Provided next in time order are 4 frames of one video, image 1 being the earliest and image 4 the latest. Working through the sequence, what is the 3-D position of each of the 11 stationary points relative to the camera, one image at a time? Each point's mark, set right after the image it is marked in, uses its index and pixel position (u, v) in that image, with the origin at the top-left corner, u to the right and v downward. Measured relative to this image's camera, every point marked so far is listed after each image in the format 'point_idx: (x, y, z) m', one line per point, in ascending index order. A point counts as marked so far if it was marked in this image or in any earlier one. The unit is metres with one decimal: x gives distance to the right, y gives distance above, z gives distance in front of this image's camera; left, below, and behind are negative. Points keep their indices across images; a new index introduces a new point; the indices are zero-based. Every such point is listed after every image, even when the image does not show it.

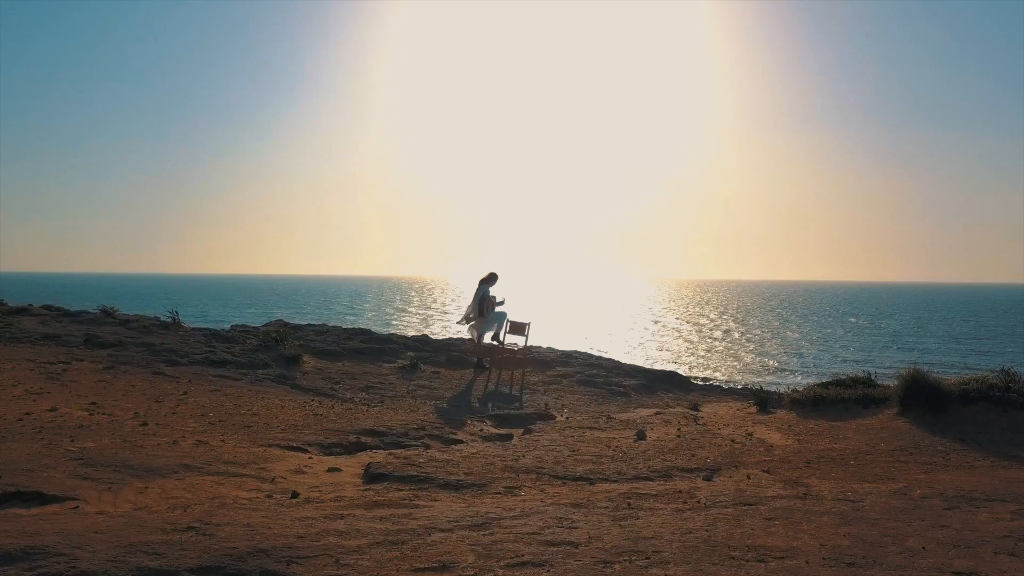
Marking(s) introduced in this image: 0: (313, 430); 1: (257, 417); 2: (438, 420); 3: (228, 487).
0: (-2.5, -1.8, +8.6) m
1: (-3.4, -1.7, +9.0) m
2: (-1.2, -2.1, +10.5) m
3: (-2.5, -1.7, +5.9) m
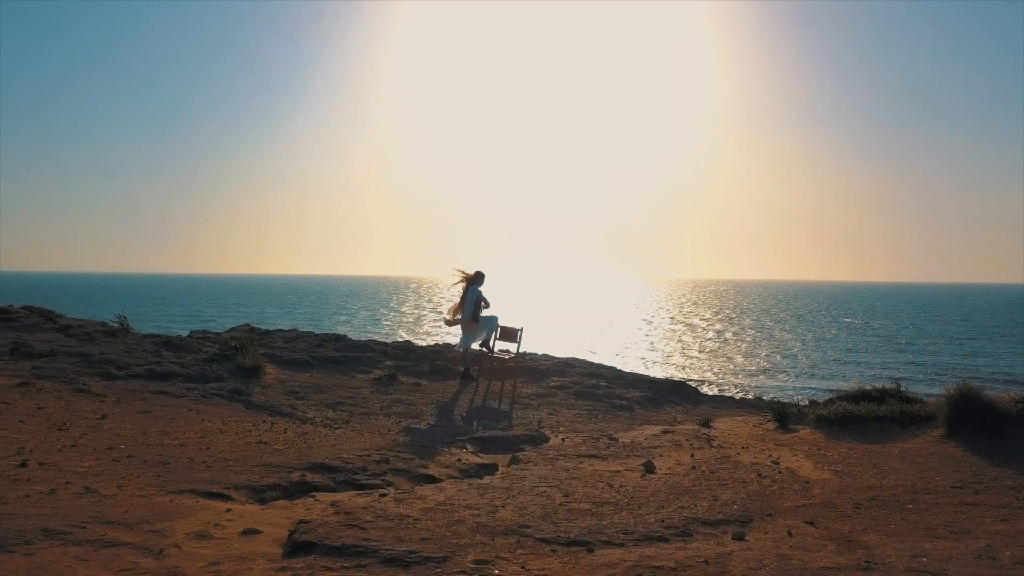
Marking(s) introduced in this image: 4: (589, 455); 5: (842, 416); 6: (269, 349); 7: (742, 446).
0: (-2.7, -1.9, +7.0) m
1: (-3.6, -1.8, +7.4) m
2: (-1.4, -2.1, +8.9) m
3: (-2.7, -1.8, +4.3) m
4: (+1.0, -2.3, +9.1) m
5: (+5.7, -2.2, +11.6) m
6: (-5.0, -1.3, +13.9) m
7: (+3.7, -2.6, +10.9) m
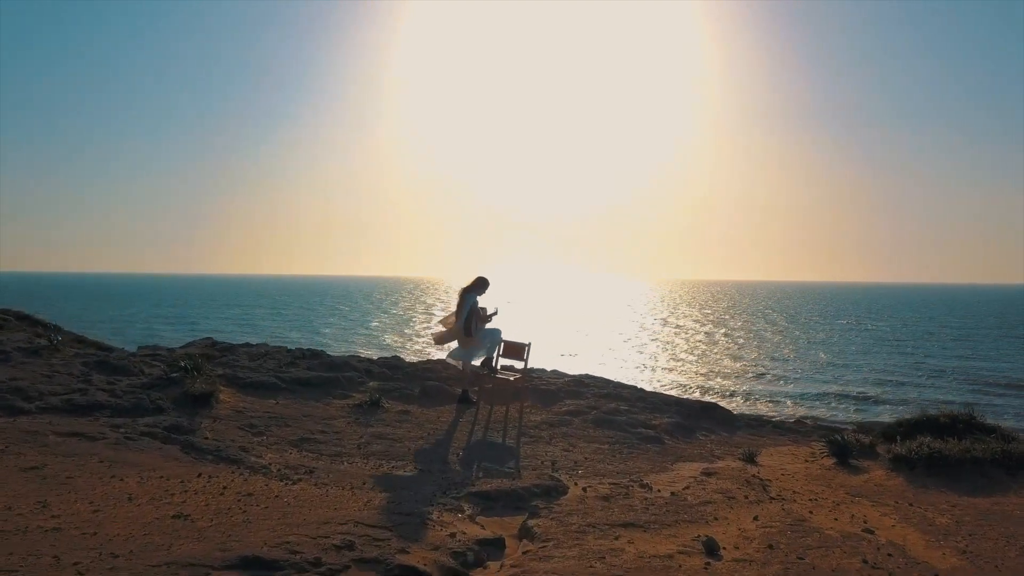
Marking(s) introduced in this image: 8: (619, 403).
0: (-2.6, -2.0, +4.8) m
1: (-3.5, -1.9, +5.2) m
2: (-1.3, -2.2, +6.7) m
3: (-2.6, -1.9, +2.1) m
4: (+1.1, -2.4, +6.9) m
5: (+5.8, -2.4, +9.4) m
6: (-4.9, -1.4, +11.7) m
7: (+3.8, -2.7, +8.7) m
8: (+2.1, -2.3, +13.2) m
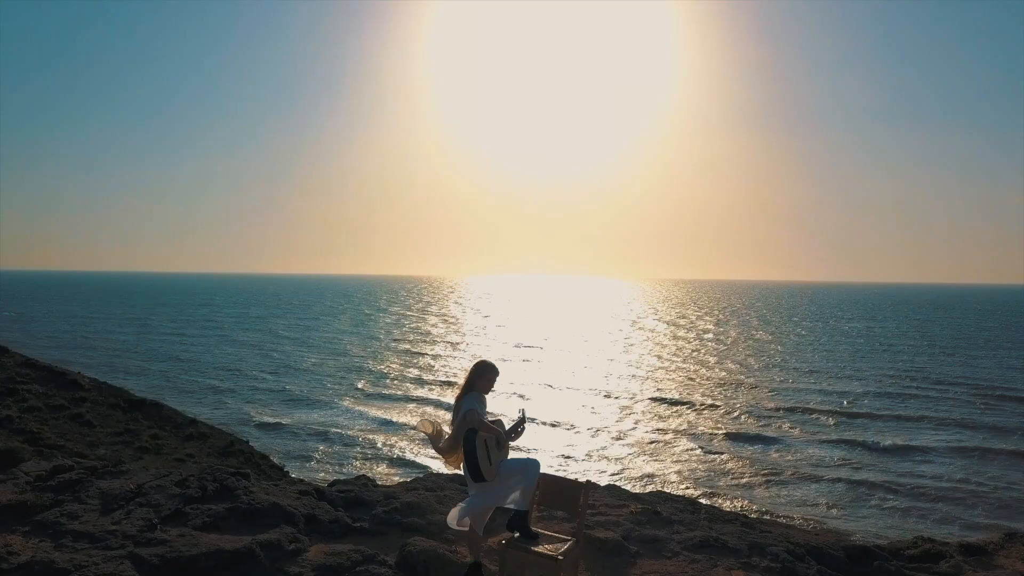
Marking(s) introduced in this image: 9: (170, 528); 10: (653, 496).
0: (-2.1, -3.0, -0.4) m
1: (-3.0, -2.9, -0.1) m
2: (-0.8, -3.3, +1.4) m
3: (-2.1, -3.0, -3.1) m
4: (+1.6, -3.5, +1.7) m
5: (+6.3, -3.4, +4.2) m
6: (-4.4, -2.4, +6.5) m
7: (+4.3, -3.7, +3.5) m
8: (+2.6, -3.3, +8.0) m
9: (-3.5, -2.5, +7.1) m
10: (+2.3, -3.1, +9.7) m
